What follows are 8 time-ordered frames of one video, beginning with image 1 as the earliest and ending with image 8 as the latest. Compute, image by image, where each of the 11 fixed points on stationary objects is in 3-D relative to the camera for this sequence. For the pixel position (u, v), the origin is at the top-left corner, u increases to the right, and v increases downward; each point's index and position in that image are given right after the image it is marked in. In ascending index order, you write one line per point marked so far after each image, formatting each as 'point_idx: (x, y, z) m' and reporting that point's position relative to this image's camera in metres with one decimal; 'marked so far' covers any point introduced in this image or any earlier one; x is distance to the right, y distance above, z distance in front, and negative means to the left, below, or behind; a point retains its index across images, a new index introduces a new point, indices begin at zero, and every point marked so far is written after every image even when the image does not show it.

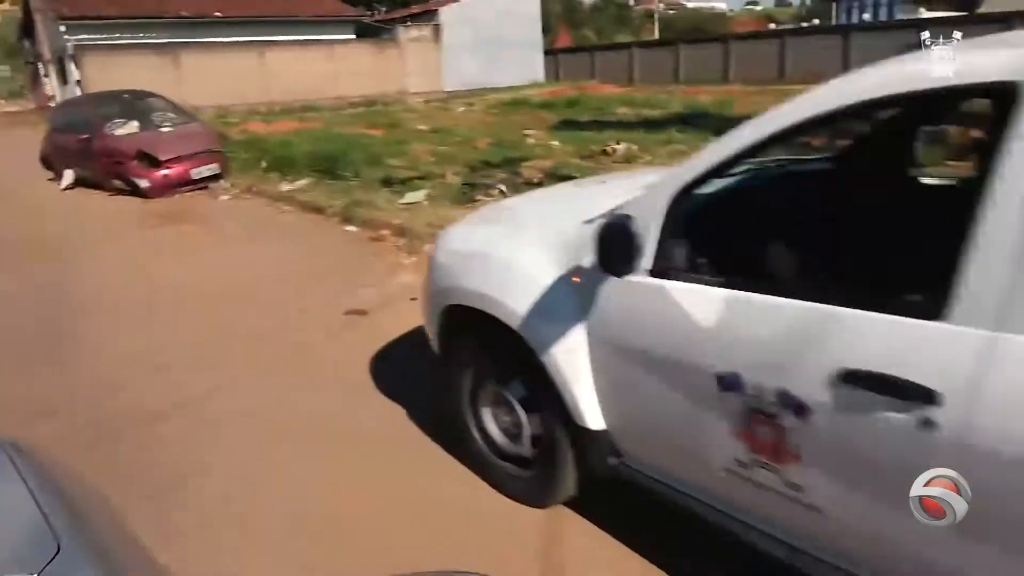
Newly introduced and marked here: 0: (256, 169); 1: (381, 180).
0: (-4.9, +2.3, +14.6) m
1: (-2.1, +1.8, +12.5) m
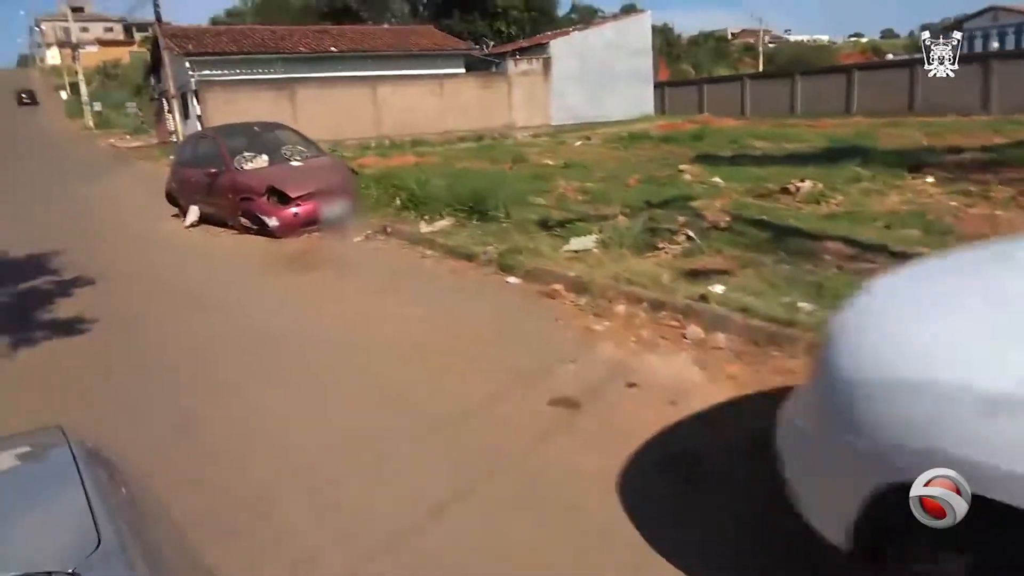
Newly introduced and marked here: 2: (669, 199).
0: (-2.1, +1.4, +13.3) m
1: (+0.4, +0.9, +10.9) m
2: (+2.6, +1.4, +12.6) m
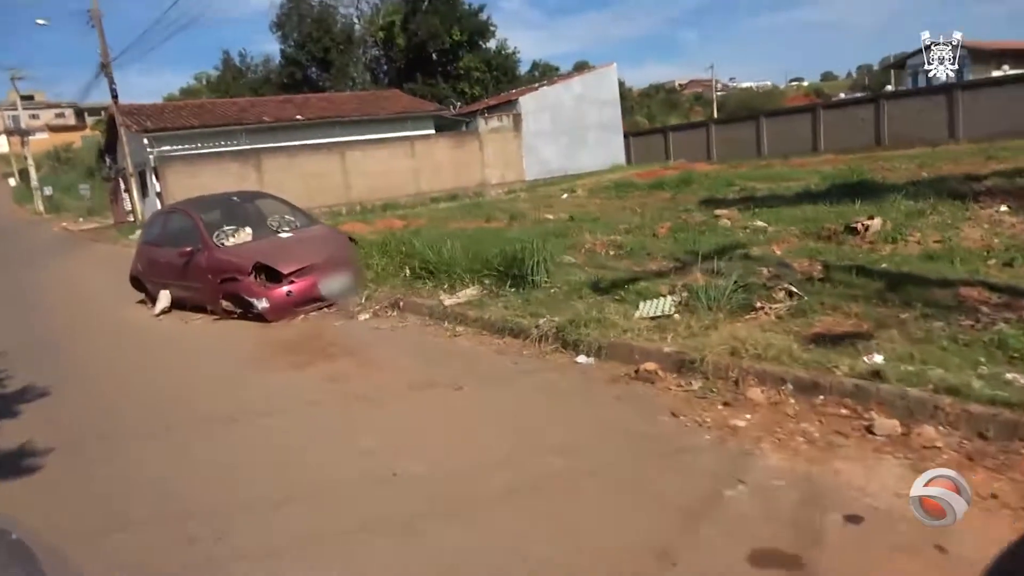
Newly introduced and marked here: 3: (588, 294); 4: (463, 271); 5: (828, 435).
0: (-1.7, +0.1, +11.5) m
1: (+0.9, 0.0, +9.2) m
2: (+3.0, +0.5, +11.0) m
3: (+0.9, -0.1, +8.8) m
4: (-0.7, +0.3, +10.7) m
5: (+2.1, -1.0, +5.0) m
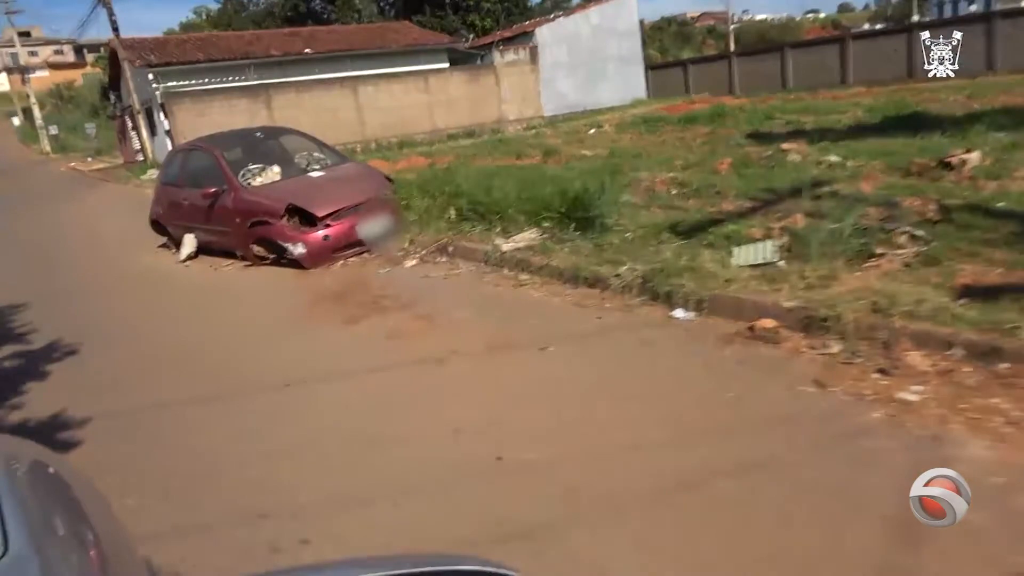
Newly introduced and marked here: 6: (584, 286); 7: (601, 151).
0: (-0.9, +0.9, +10.5) m
1: (+1.7, +0.6, +8.3) m
2: (+3.8, +1.3, +10.0) m
3: (+1.6, +0.5, +7.9) m
4: (+0.1, +1.0, +9.7) m
5: (+2.8, -0.7, +4.1) m
6: (+0.7, 0.0, +7.5) m
7: (+2.1, +3.3, +18.4) m
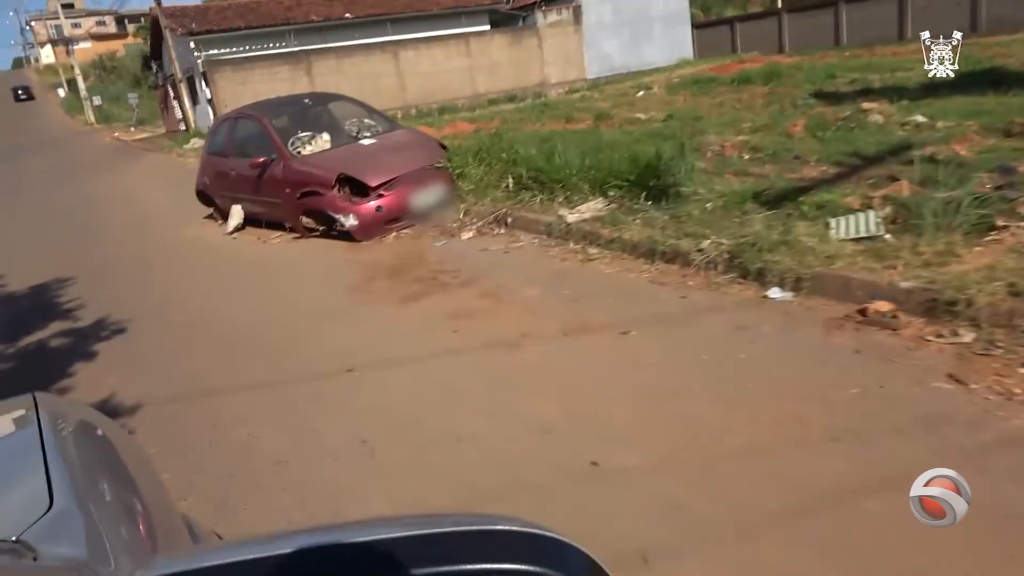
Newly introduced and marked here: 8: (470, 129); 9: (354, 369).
0: (-0.1, +1.3, +10.0) m
1: (+2.3, +0.9, +7.6) m
2: (+4.6, +1.6, +9.2) m
3: (+2.3, +0.7, +7.2) m
4: (+0.8, +1.3, +9.1) m
5: (+3.3, -0.6, +3.4) m
6: (+1.4, +0.2, +6.9) m
7: (+3.3, +4.0, +17.6) m
8: (-1.1, +4.1, +19.6) m
9: (-1.2, -0.6, +5.7) m
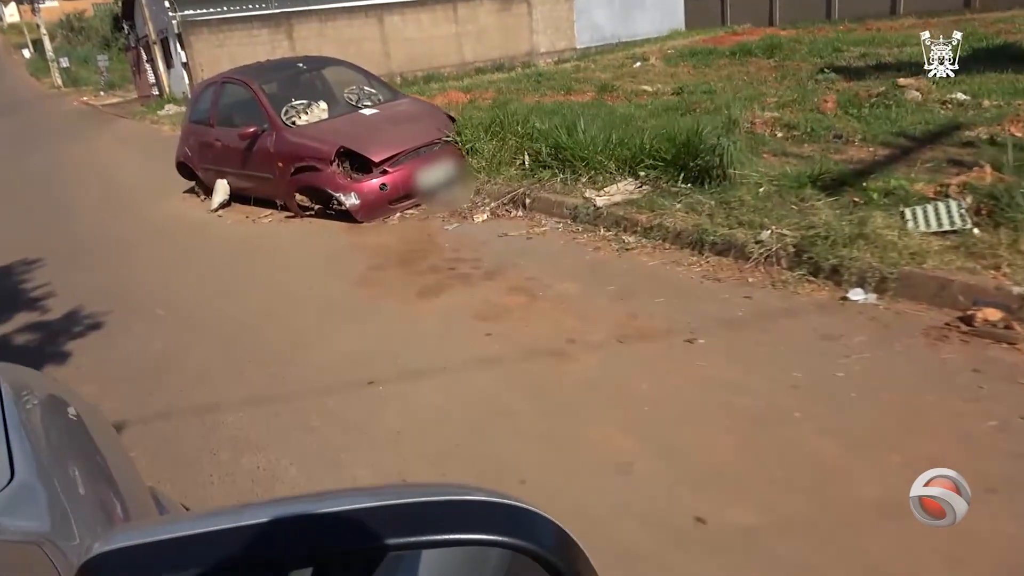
0: (+0.1, +1.5, +9.1) m
1: (+2.6, +1.0, +6.9) m
2: (+4.8, +1.7, +8.5) m
3: (+2.6, +0.8, +6.5) m
4: (+1.1, +1.4, +8.3) m
5: (+3.6, -0.7, +2.8) m
6: (+1.6, +0.3, +6.2) m
7: (+3.3, +4.4, +16.7) m
8: (-1.1, +4.7, +18.7) m
9: (-0.9, -0.6, +4.9) m
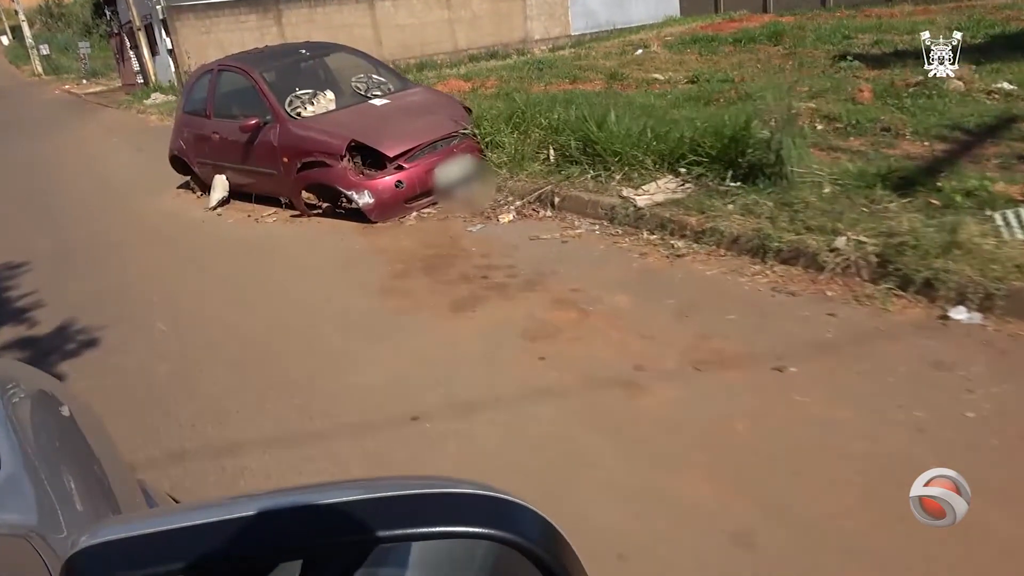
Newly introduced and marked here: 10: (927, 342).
0: (+0.3, +1.4, +8.5) m
1: (+2.9, +0.9, +6.3) m
2: (+5.0, +1.7, +7.9) m
3: (+2.9, +0.7, +5.9) m
4: (+1.3, +1.4, +7.7) m
5: (+4.0, -0.9, +2.2) m
6: (+2.0, +0.2, +5.6) m
7: (+3.4, +4.5, +16.1) m
8: (-1.0, +4.7, +18.0) m
9: (-0.5, -0.7, +4.2) m
10: (+2.4, -0.3, +4.3) m
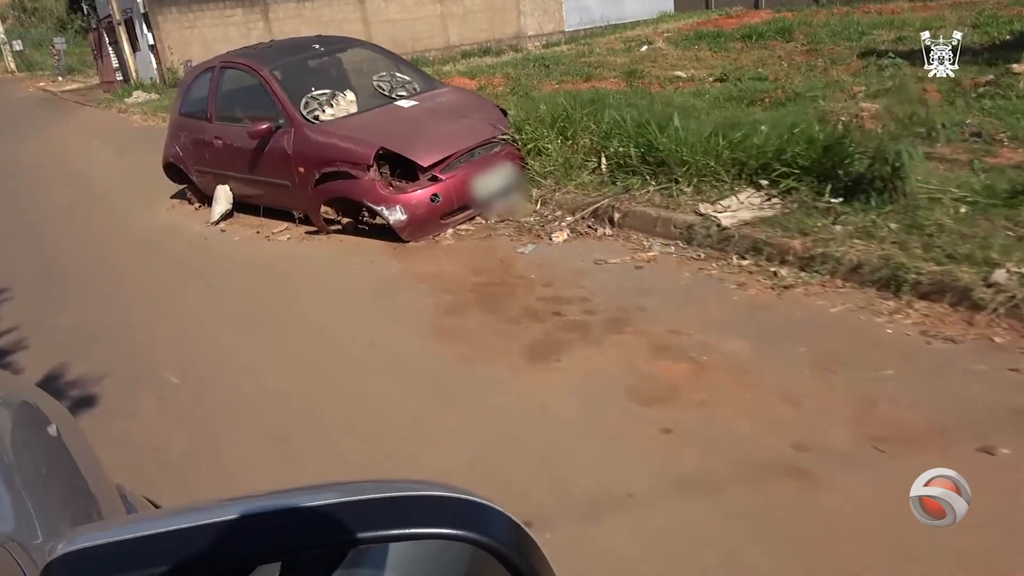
0: (+0.8, +1.2, +7.6) m
1: (+3.4, +0.6, +5.4) m
2: (+5.5, +1.5, +7.1) m
3: (+3.4, +0.5, +5.0) m
4: (+1.8, +1.1, +6.8) m
5: (+4.7, -1.1, +1.4) m
6: (+2.5, -0.1, +4.7) m
7: (+3.7, +4.3, +15.2) m
8: (-0.8, +4.5, +17.0) m
9: (+0.1, -1.0, +3.3) m
10: (+2.9, -0.6, +3.5) m
